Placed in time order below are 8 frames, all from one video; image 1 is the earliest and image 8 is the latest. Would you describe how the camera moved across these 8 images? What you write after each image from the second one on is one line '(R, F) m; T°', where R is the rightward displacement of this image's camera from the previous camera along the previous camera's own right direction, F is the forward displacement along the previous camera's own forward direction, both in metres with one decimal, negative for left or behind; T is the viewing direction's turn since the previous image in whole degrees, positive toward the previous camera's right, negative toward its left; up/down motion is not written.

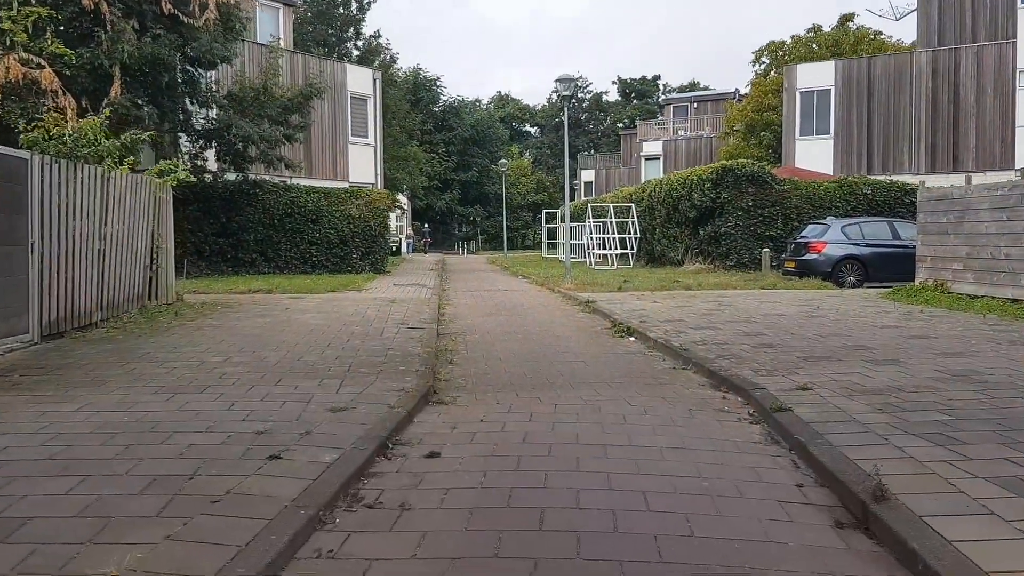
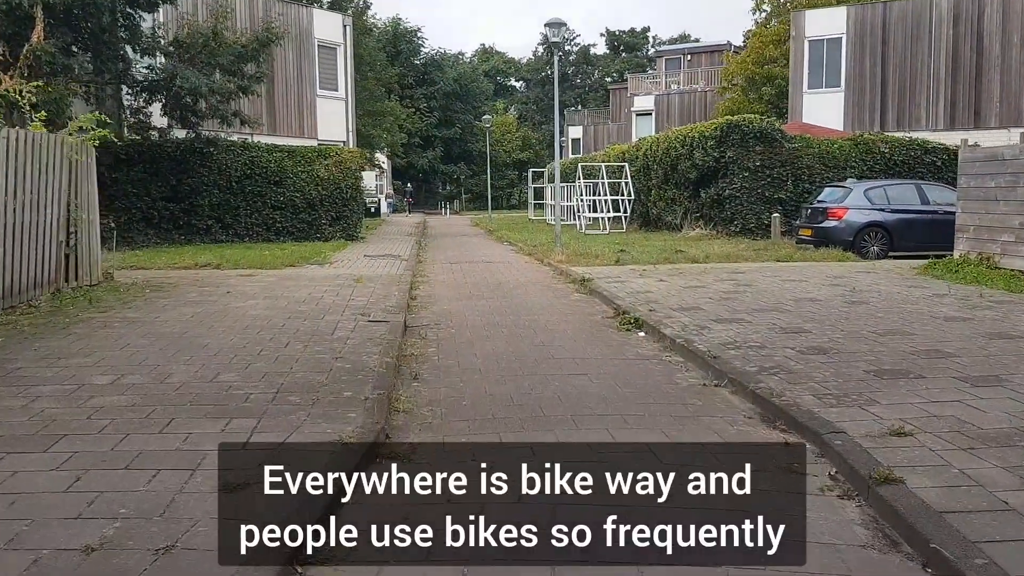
(0.0, +1.9) m; +1°
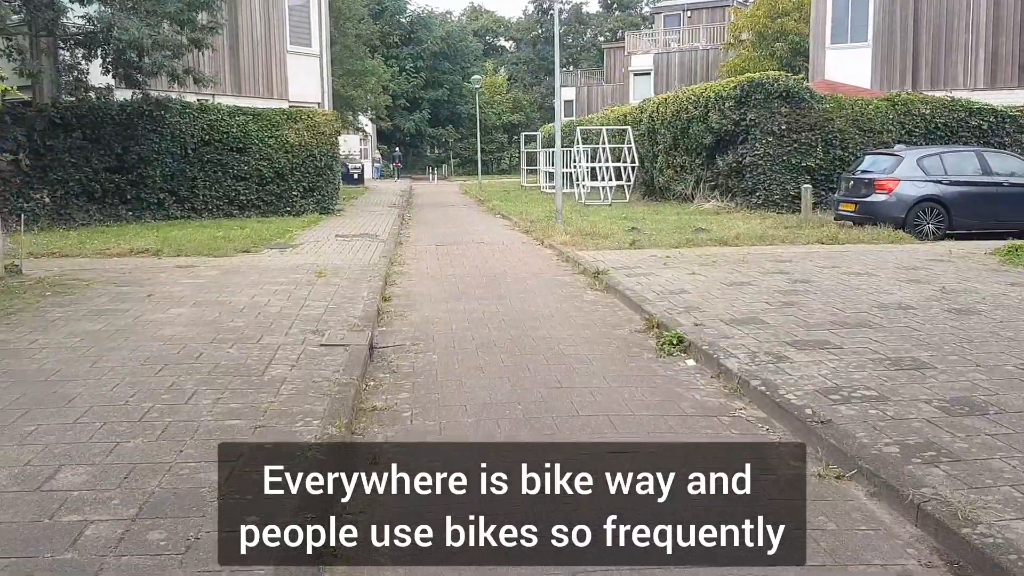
(-0.1, +2.3) m; +1°
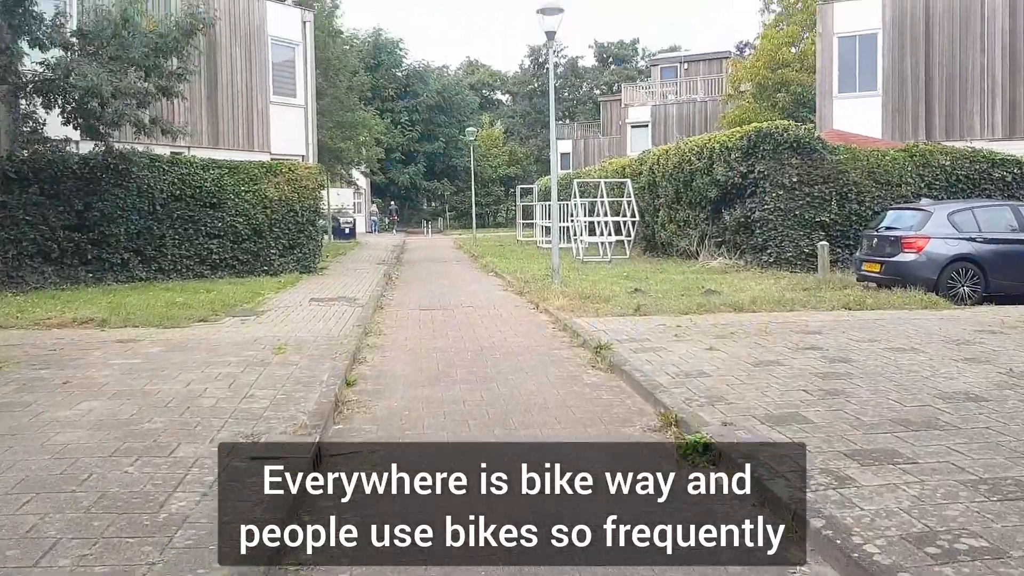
(+0.1, +1.3) m; 0°
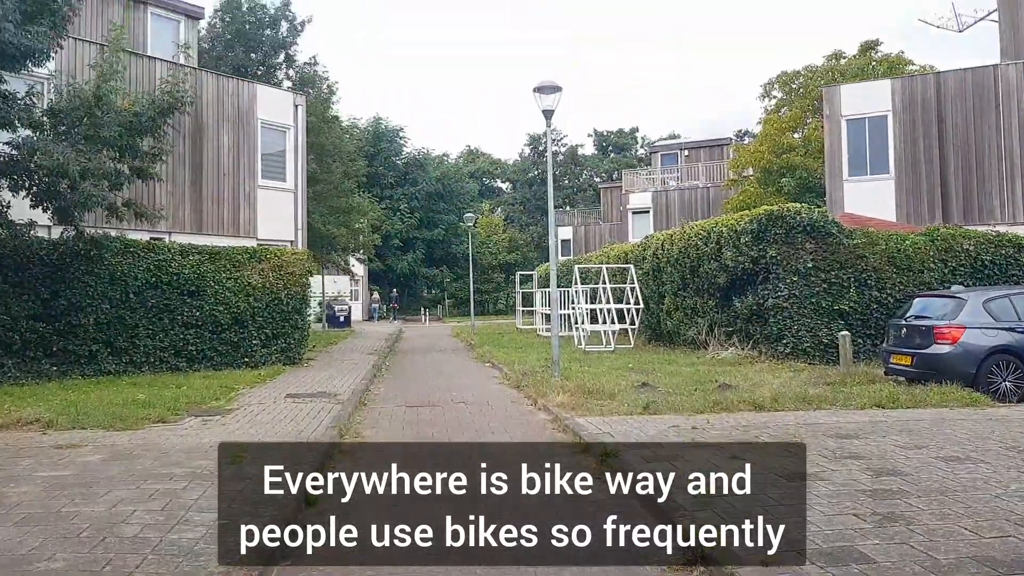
(+0.1, +1.1) m; 0°
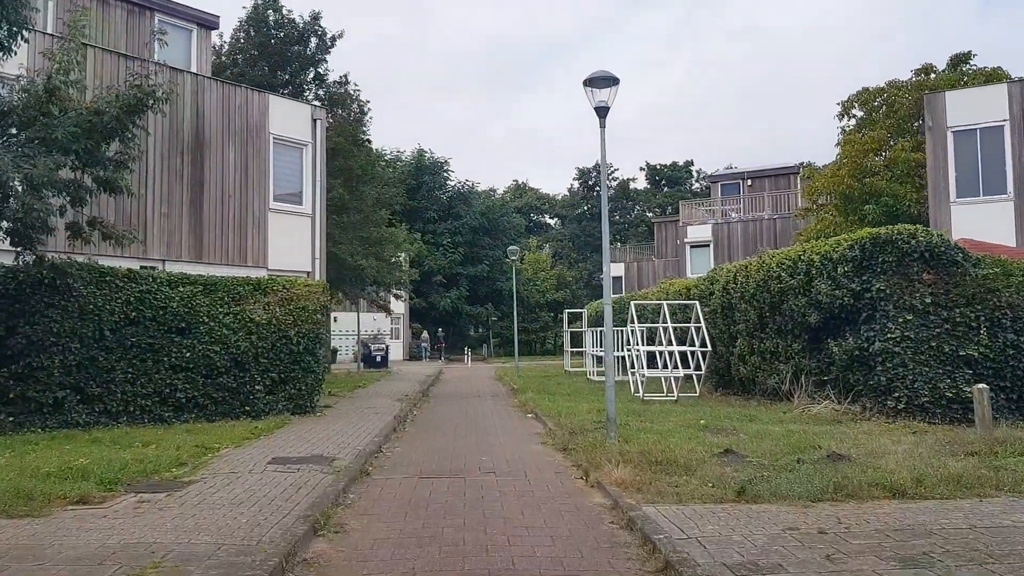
(0.0, +2.7) m; -3°
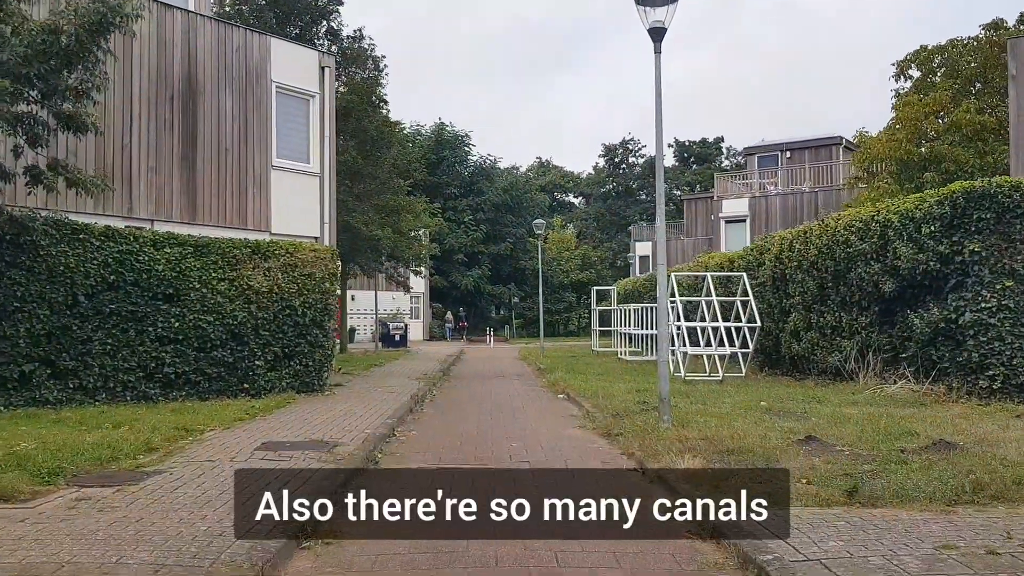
(-0.1, +1.7) m; -1°
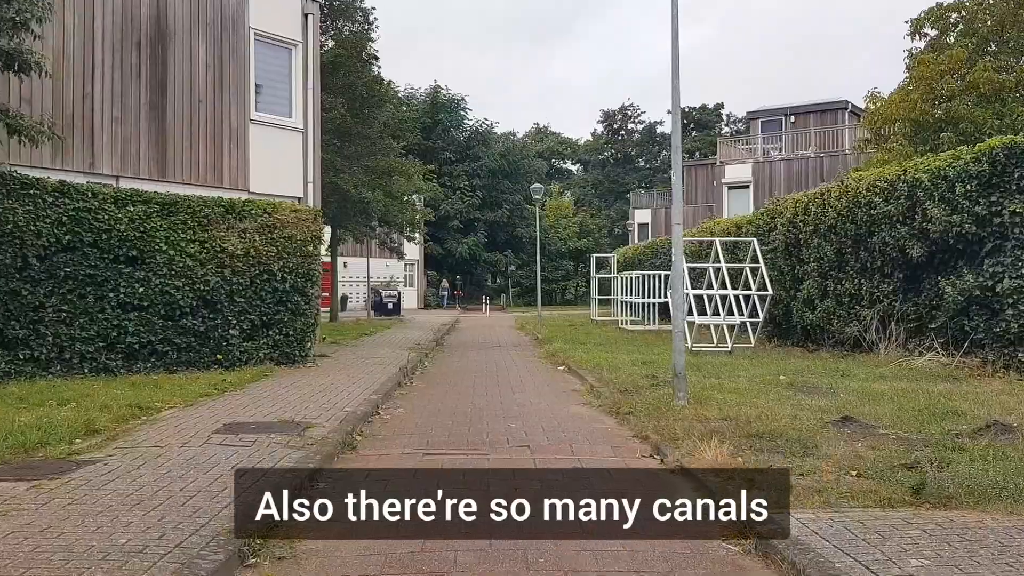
(0.0, +1.0) m; 0°
